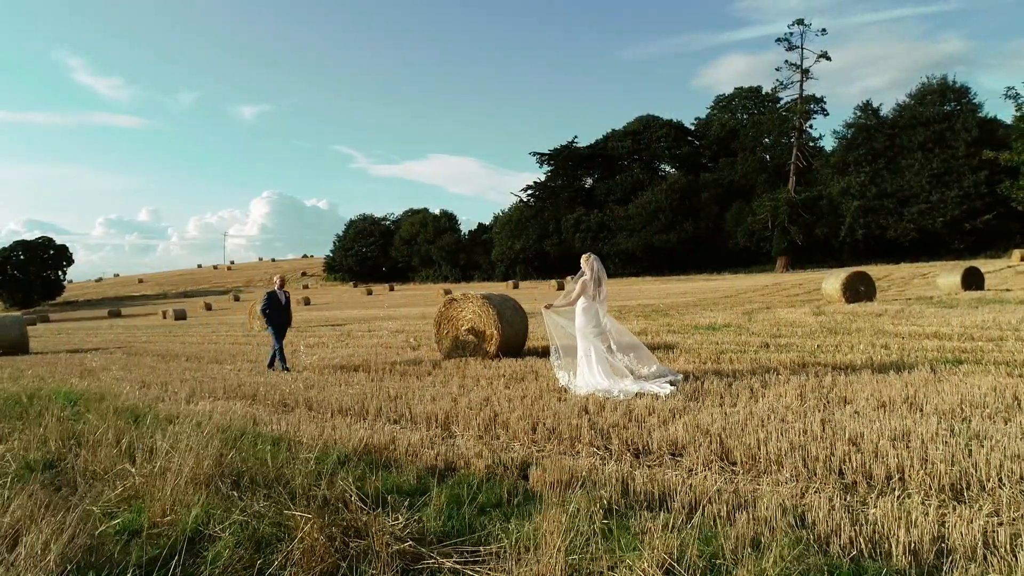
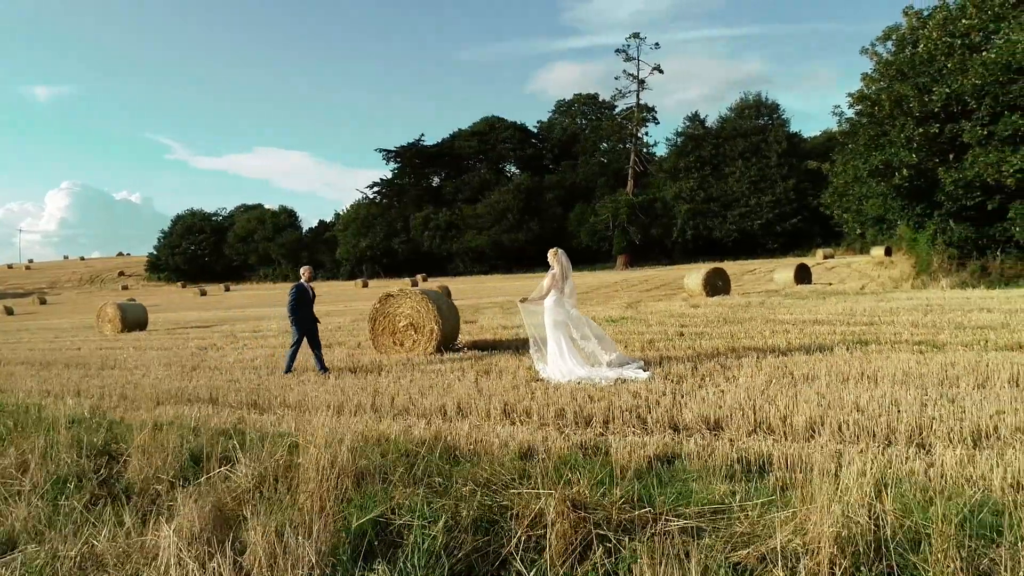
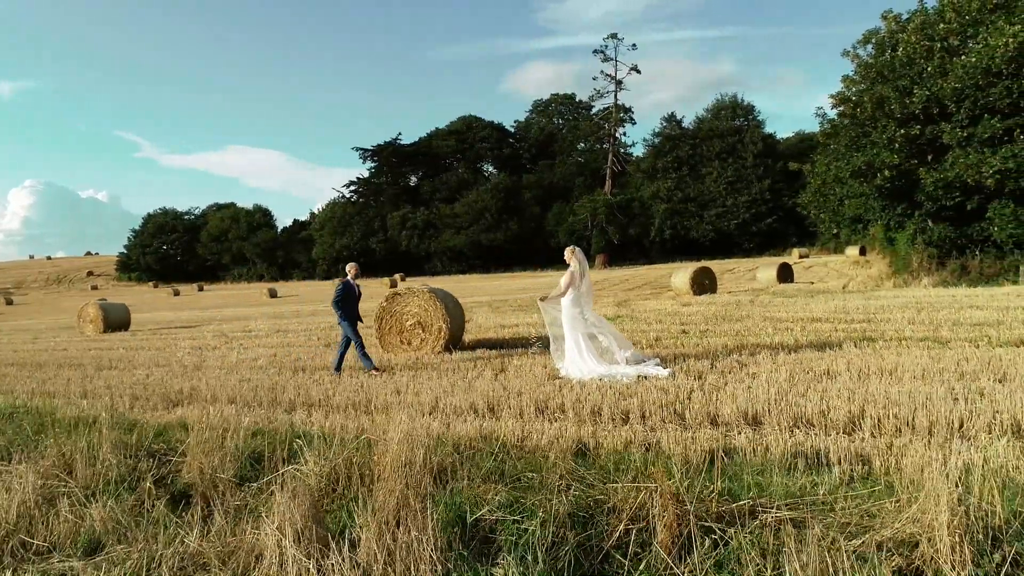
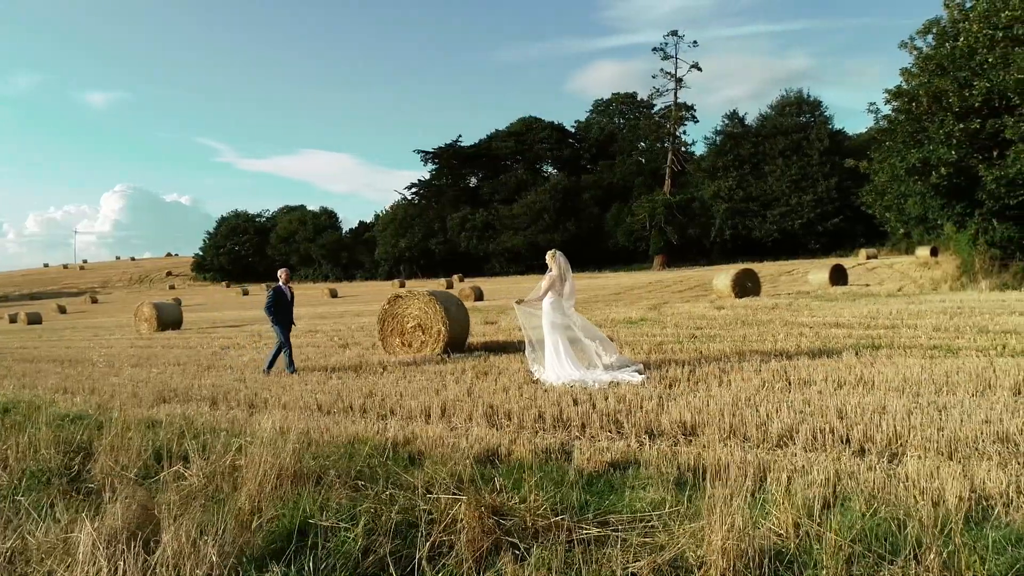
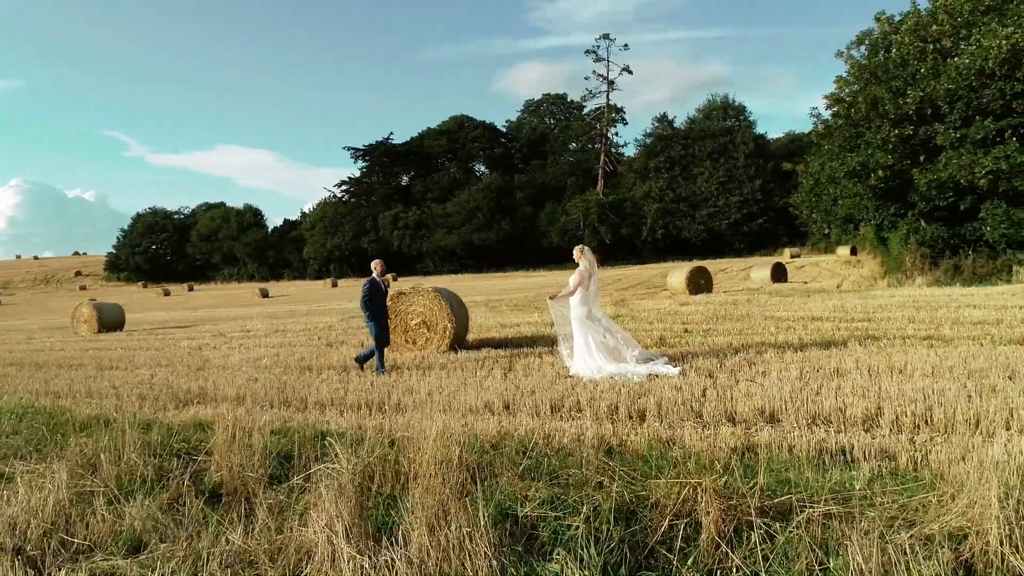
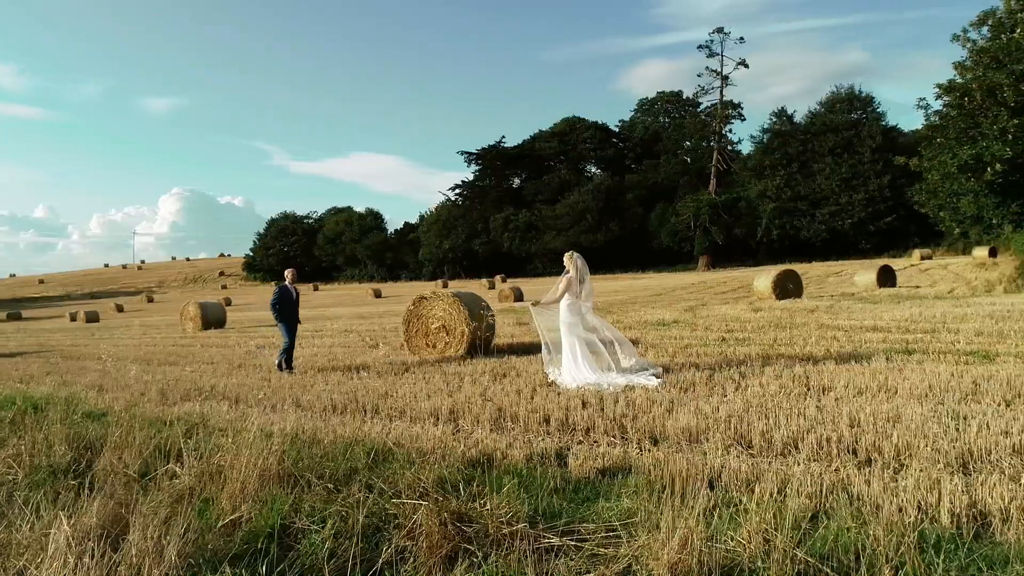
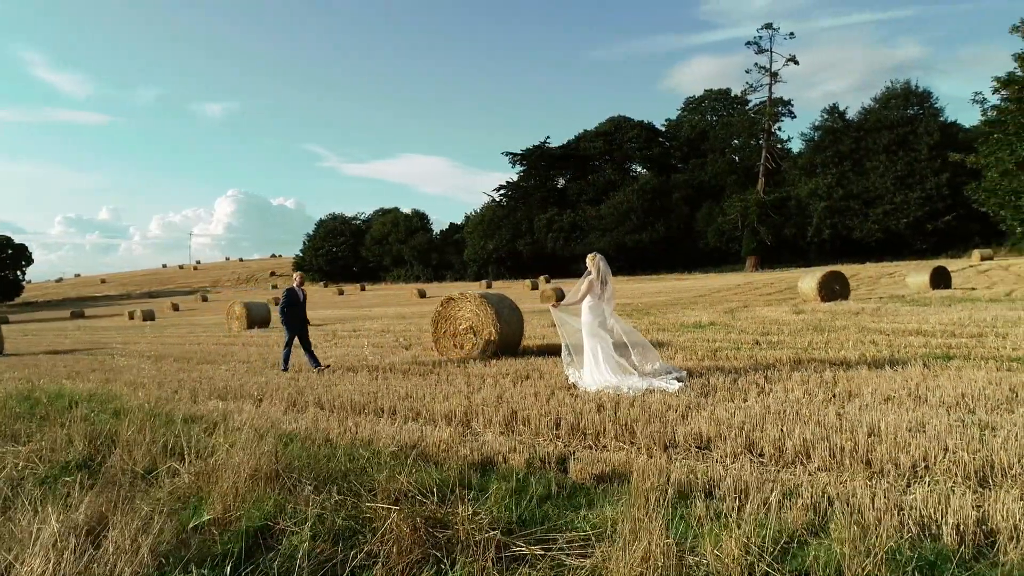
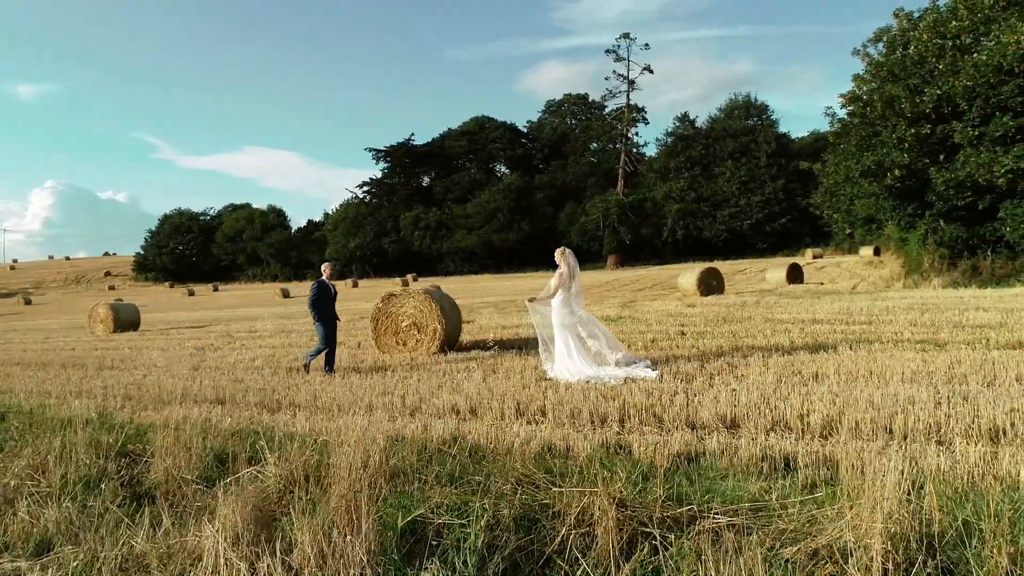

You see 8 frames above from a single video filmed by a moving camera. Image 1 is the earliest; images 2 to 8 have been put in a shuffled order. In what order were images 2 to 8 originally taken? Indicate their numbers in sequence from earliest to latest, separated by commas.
7, 6, 4, 2, 8, 3, 5
